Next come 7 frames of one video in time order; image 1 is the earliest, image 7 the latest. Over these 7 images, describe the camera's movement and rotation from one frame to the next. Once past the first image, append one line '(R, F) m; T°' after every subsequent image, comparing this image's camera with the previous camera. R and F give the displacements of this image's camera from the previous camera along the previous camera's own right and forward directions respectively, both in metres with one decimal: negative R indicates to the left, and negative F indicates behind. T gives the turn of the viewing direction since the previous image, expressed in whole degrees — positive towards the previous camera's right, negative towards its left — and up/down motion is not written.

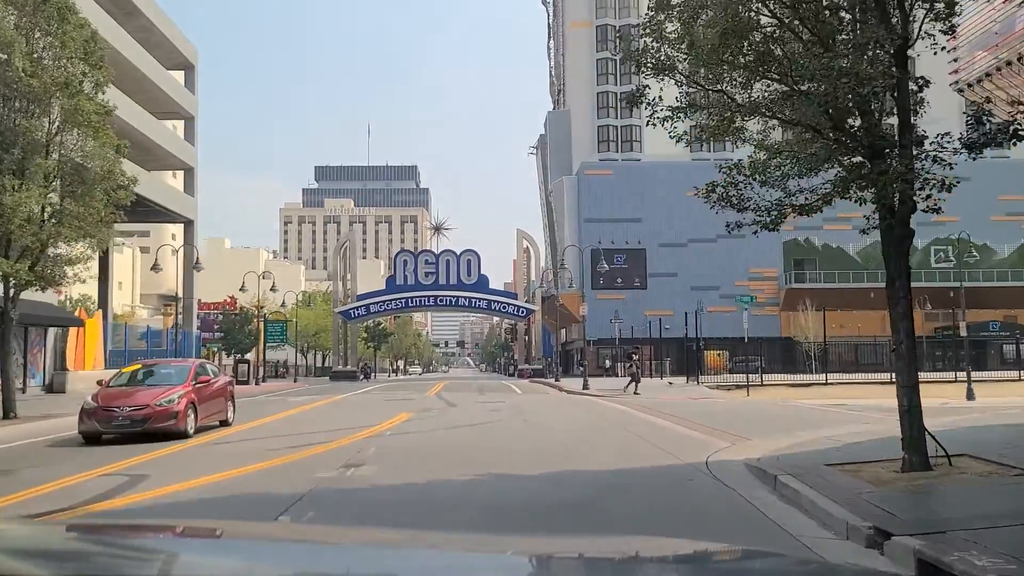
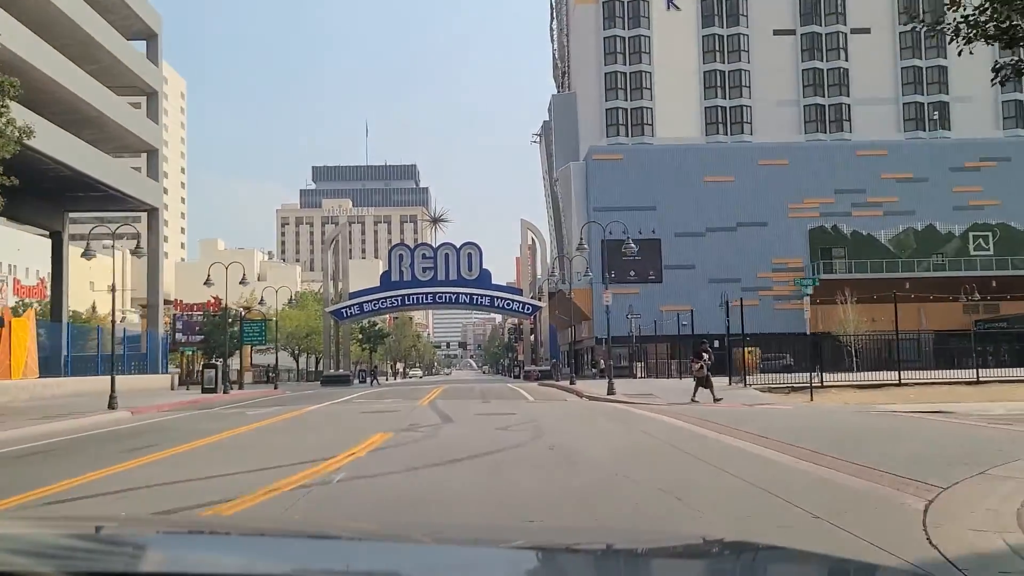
(-0.2, +5.8) m; 0°
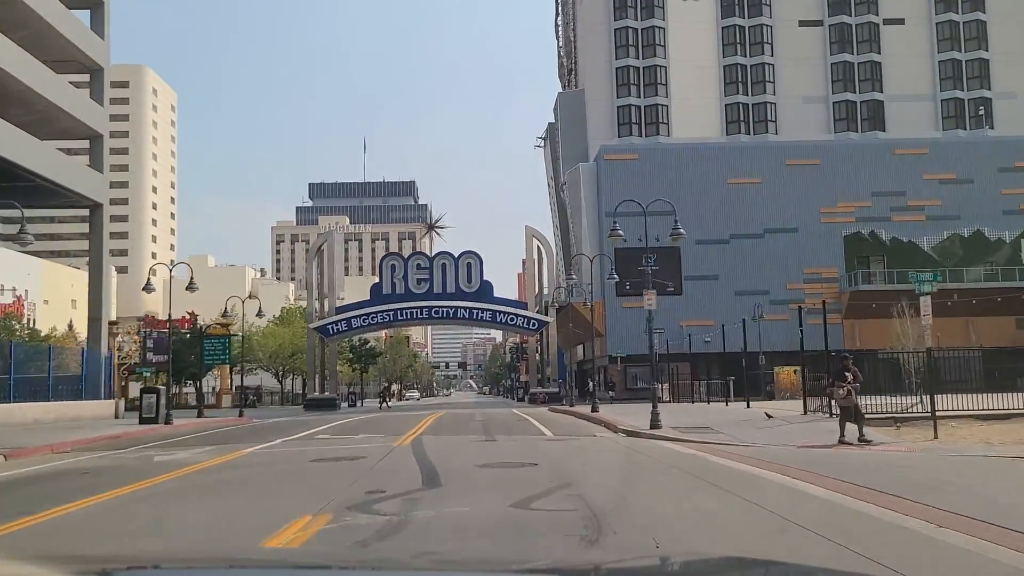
(-0.3, +7.0) m; 0°
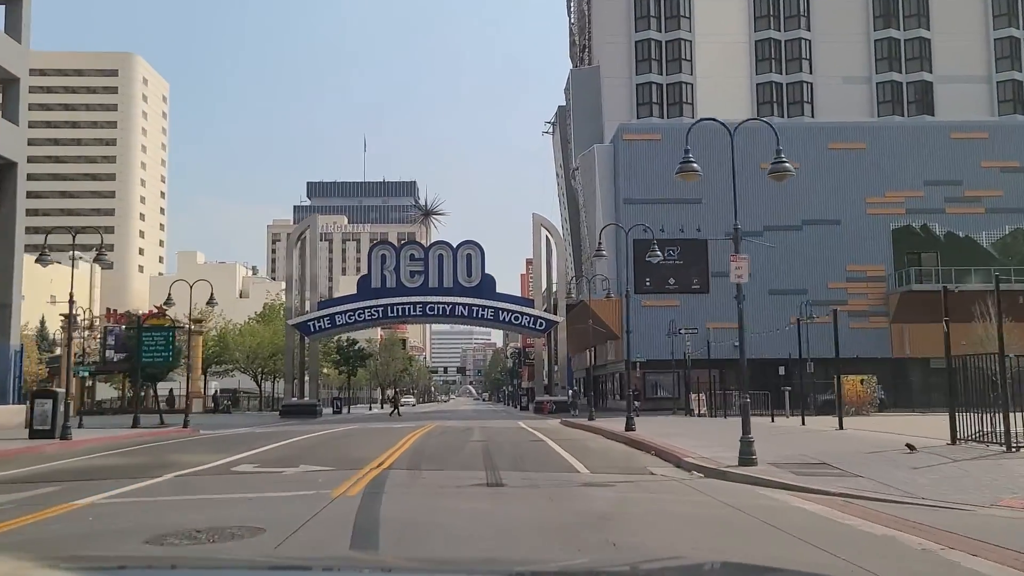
(-0.3, +7.4) m; 0°
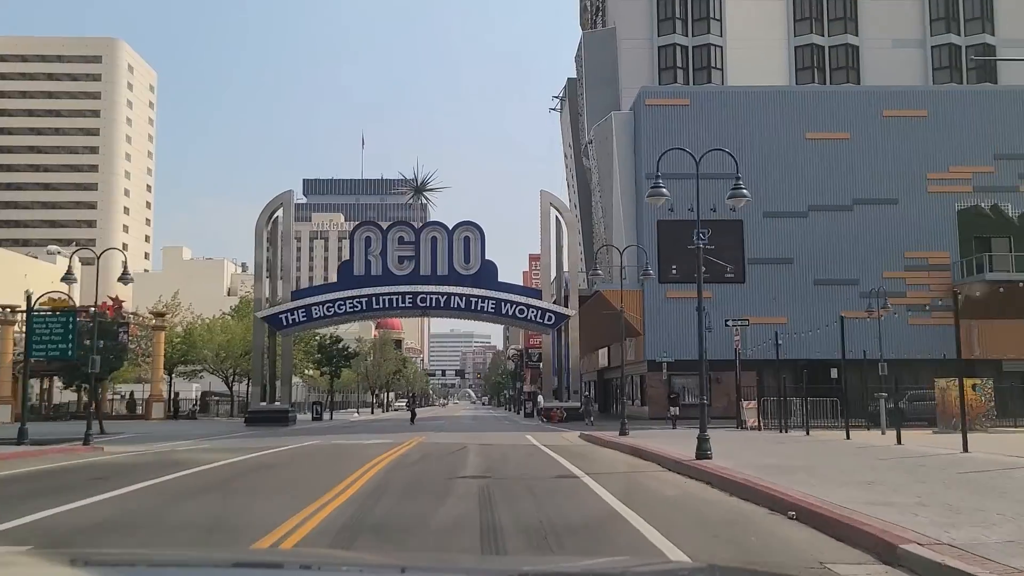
(-0.2, +8.0) m; 0°
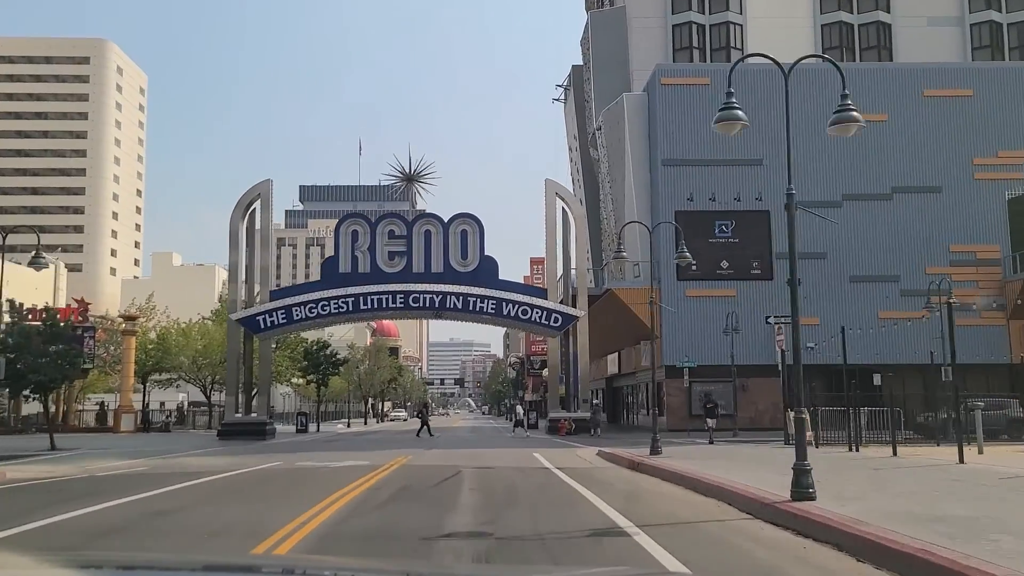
(-0.1, +4.9) m; 0°
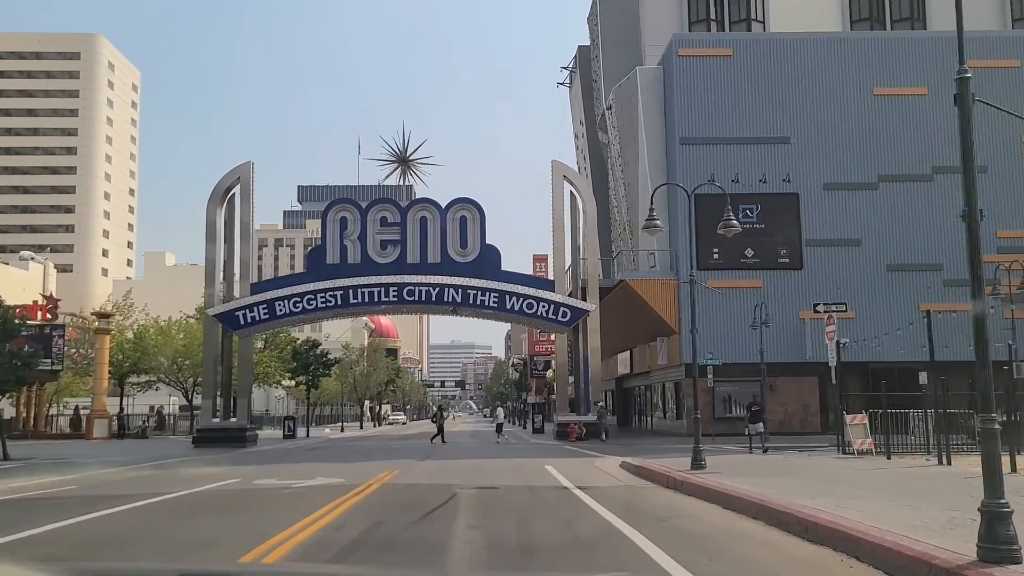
(-0.1, +4.0) m; 0°
